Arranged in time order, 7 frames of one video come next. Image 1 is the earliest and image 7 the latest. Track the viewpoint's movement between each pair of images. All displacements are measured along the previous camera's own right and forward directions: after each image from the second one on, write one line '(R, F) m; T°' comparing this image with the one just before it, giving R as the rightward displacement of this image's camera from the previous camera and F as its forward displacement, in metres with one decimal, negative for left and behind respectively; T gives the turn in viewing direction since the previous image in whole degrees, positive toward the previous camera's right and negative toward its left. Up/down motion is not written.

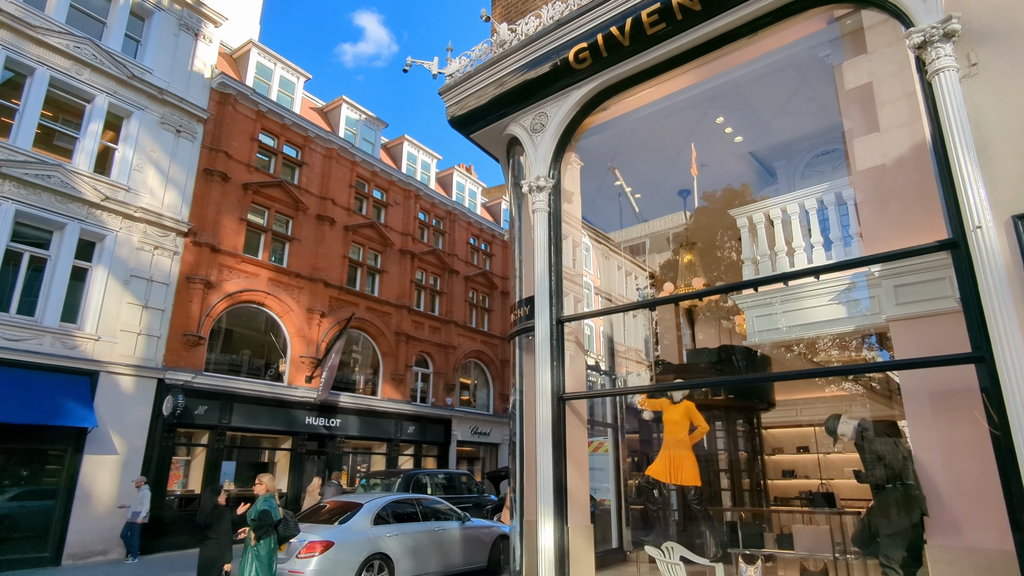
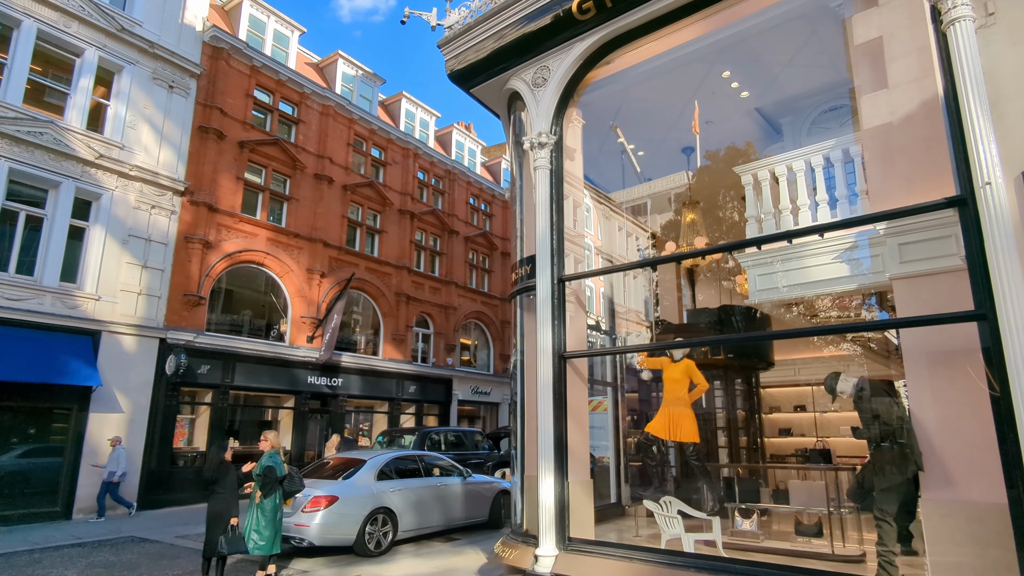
(0.0, 0.0) m; 0°
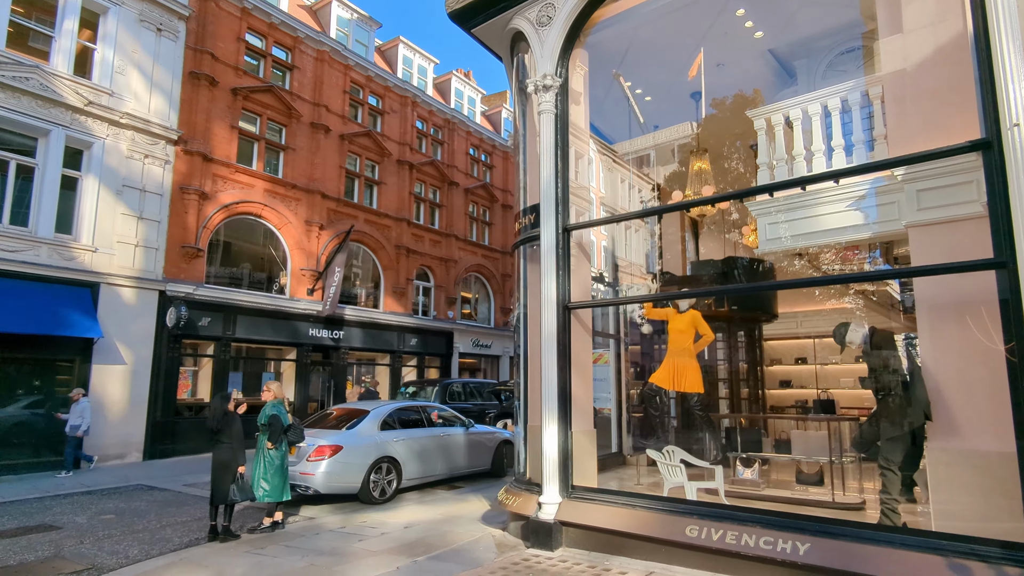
(0.0, +0.1) m; 0°
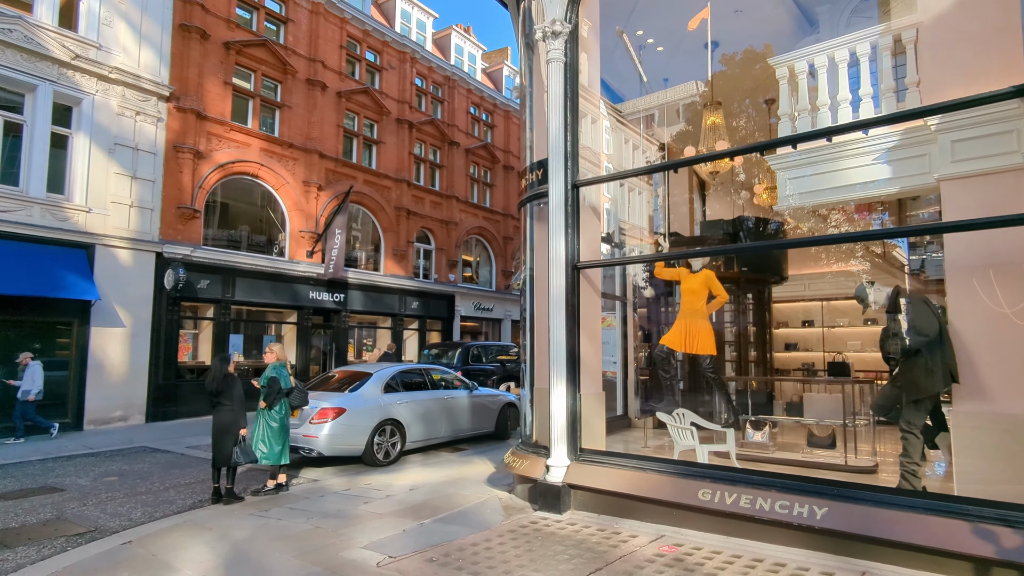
(-0.1, +0.2) m; 0°
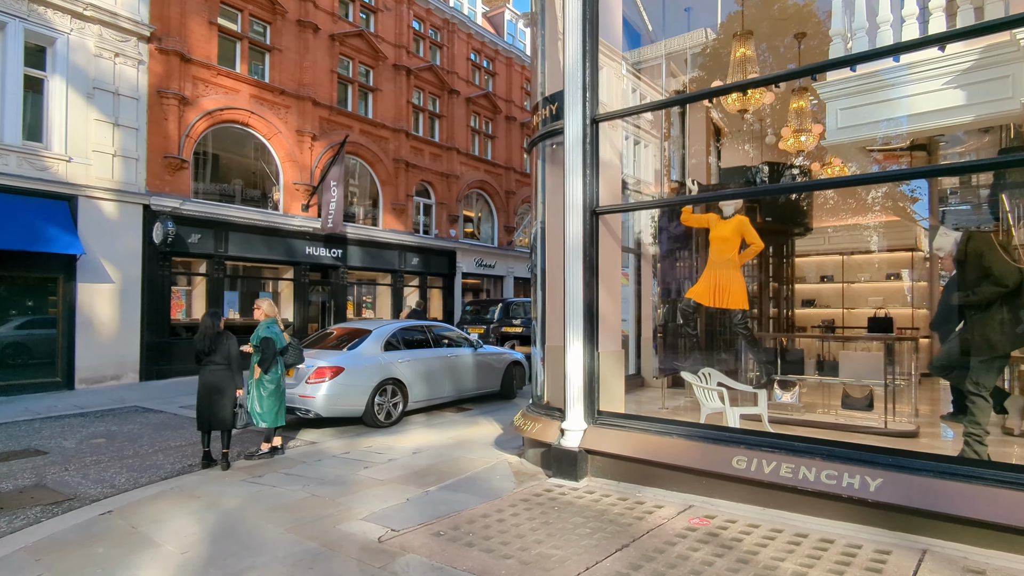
(-0.1, +0.6) m; 0°
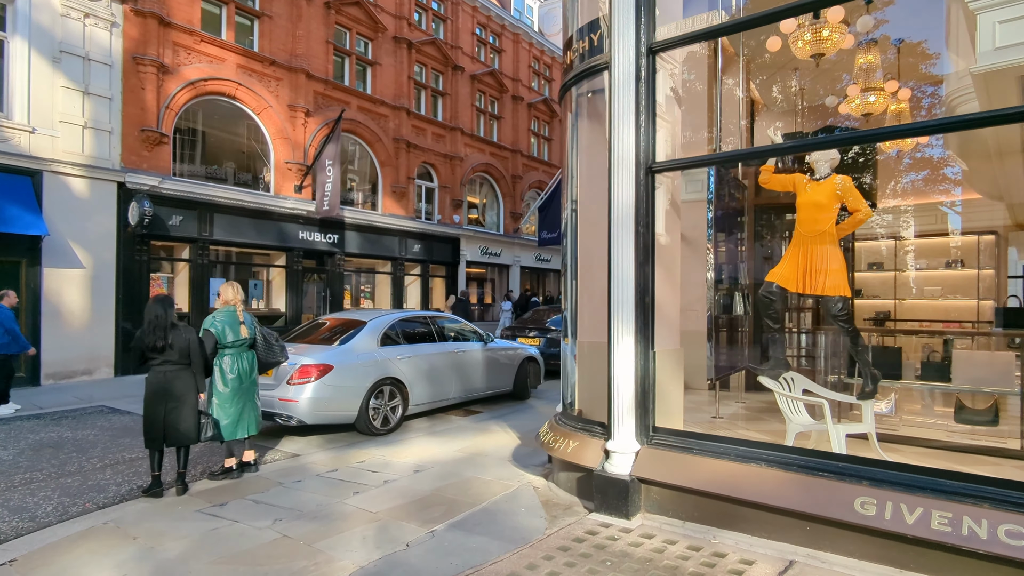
(-0.2, +1.2) m; 0°
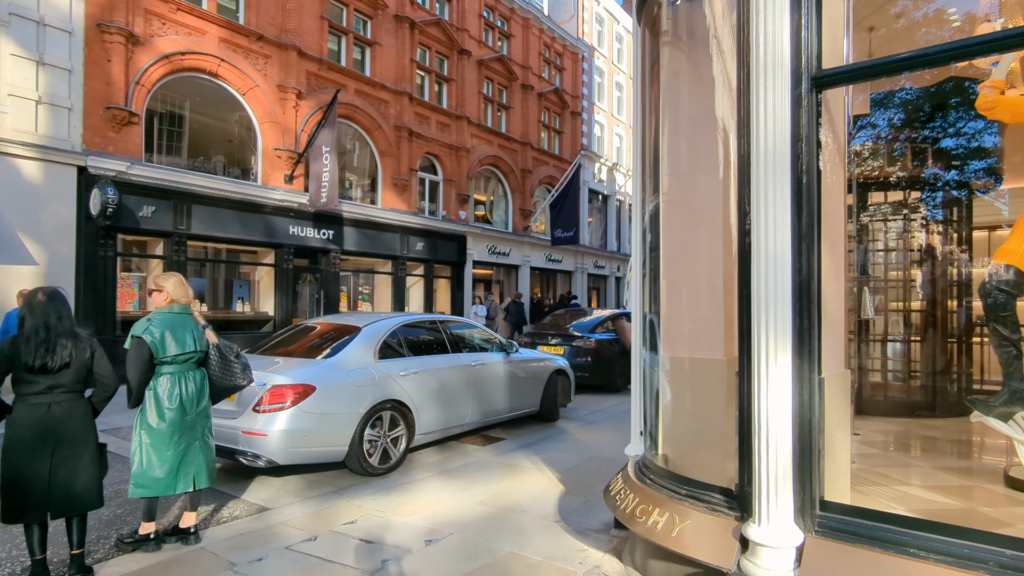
(-0.3, +1.6) m; 0°
